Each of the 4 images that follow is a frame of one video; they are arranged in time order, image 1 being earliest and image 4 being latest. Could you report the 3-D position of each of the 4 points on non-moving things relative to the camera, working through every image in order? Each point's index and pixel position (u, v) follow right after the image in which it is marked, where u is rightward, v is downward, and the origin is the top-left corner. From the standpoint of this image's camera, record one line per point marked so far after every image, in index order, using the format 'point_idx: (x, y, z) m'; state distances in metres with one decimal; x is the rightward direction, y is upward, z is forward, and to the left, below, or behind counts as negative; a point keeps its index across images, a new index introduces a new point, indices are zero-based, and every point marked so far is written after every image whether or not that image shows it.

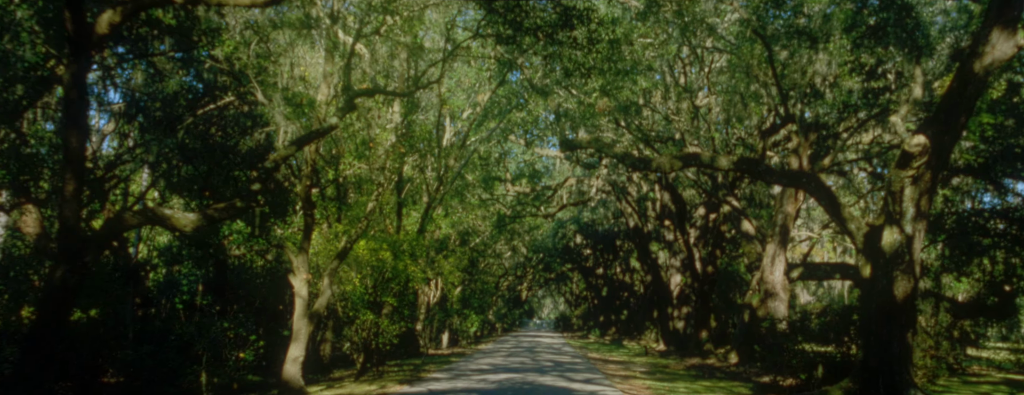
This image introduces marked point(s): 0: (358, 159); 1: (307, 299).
0: (-3.3, +0.8, +17.4) m
1: (-4.1, -2.0, +16.2) m
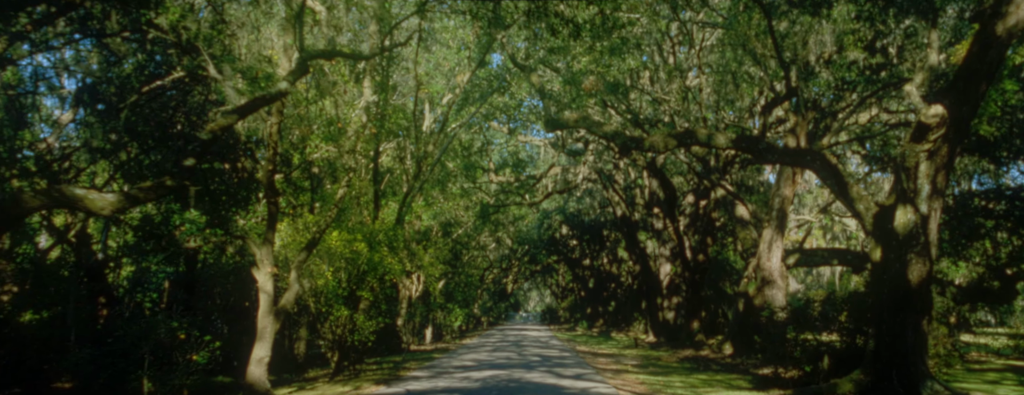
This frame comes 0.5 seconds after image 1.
0: (-3.7, +1.1, +16.1) m
1: (-4.4, -1.8, +14.9) m
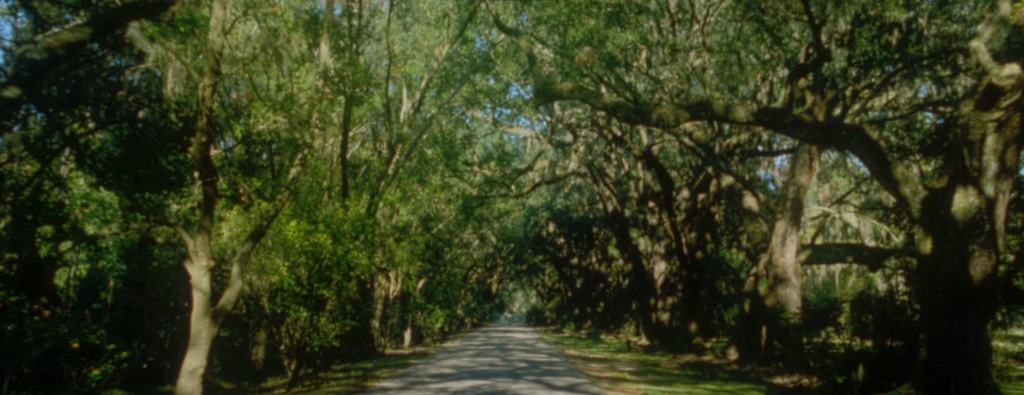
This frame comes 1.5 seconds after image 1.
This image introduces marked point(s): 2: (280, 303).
0: (-3.9, +1.4, +13.7) m
1: (-4.6, -1.5, +12.5) m
2: (-4.6, -2.1, +16.5) m
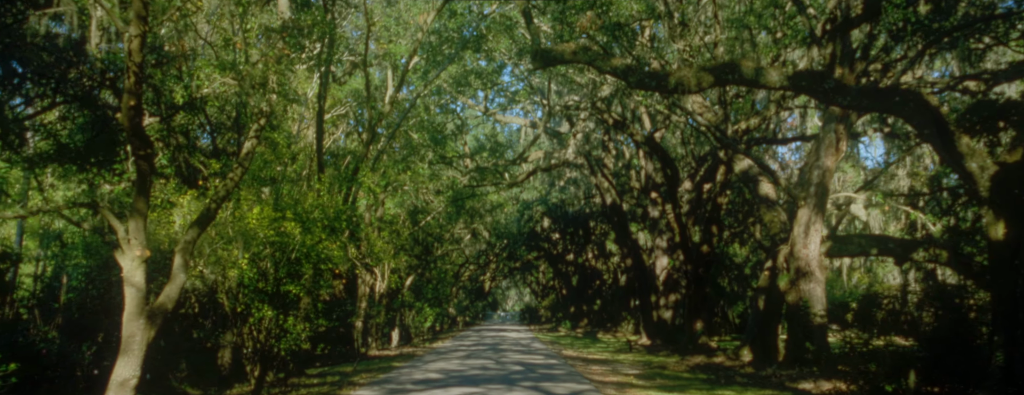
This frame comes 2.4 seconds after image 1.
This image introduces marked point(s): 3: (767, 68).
0: (-4.0, +1.7, +11.7) m
1: (-4.7, -1.2, +10.5) m
2: (-4.7, -1.8, +14.5) m
3: (+3.6, +1.8, +11.6) m
